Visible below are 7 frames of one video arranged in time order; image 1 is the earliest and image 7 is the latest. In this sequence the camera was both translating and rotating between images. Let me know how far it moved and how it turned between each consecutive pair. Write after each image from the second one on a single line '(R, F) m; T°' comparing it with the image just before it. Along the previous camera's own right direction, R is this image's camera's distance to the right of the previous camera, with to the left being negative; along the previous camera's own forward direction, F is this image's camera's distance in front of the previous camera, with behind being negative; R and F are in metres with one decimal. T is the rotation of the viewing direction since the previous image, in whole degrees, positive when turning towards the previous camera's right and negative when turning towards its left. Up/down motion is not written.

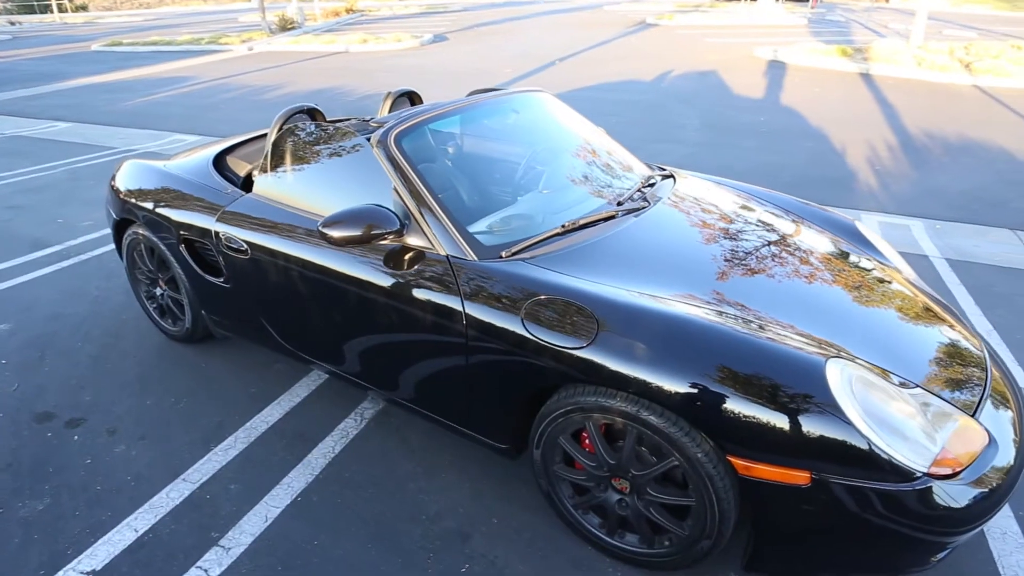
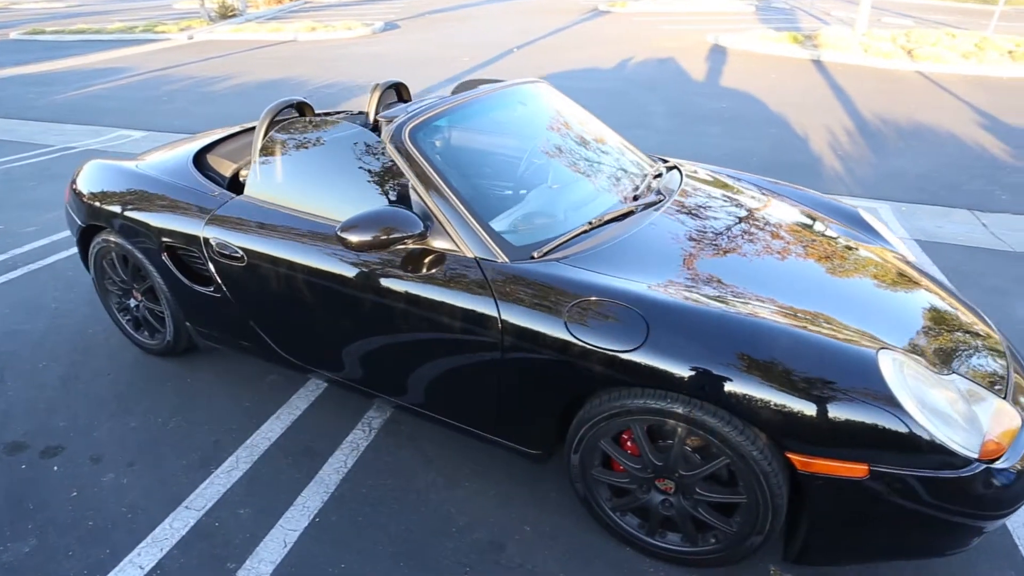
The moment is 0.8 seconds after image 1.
(-0.3, +0.1) m; +5°
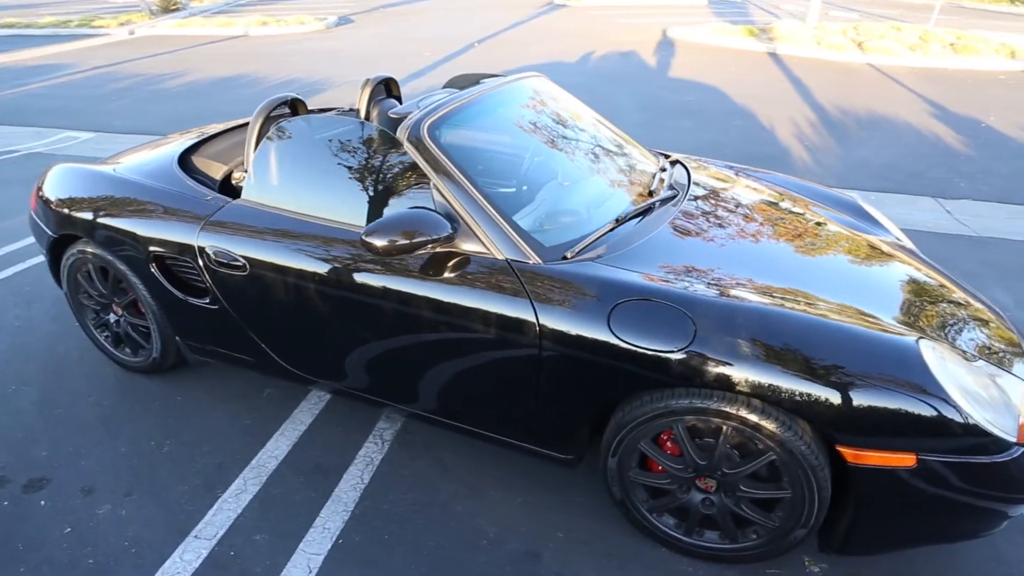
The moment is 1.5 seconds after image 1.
(-0.3, +0.1) m; +5°
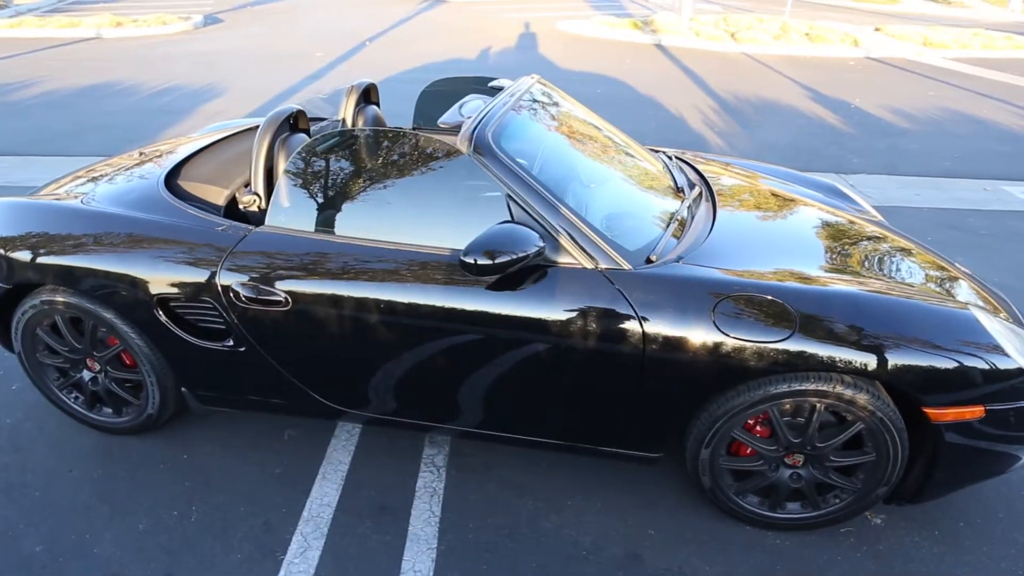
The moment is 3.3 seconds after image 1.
(-0.8, +0.1) m; +12°
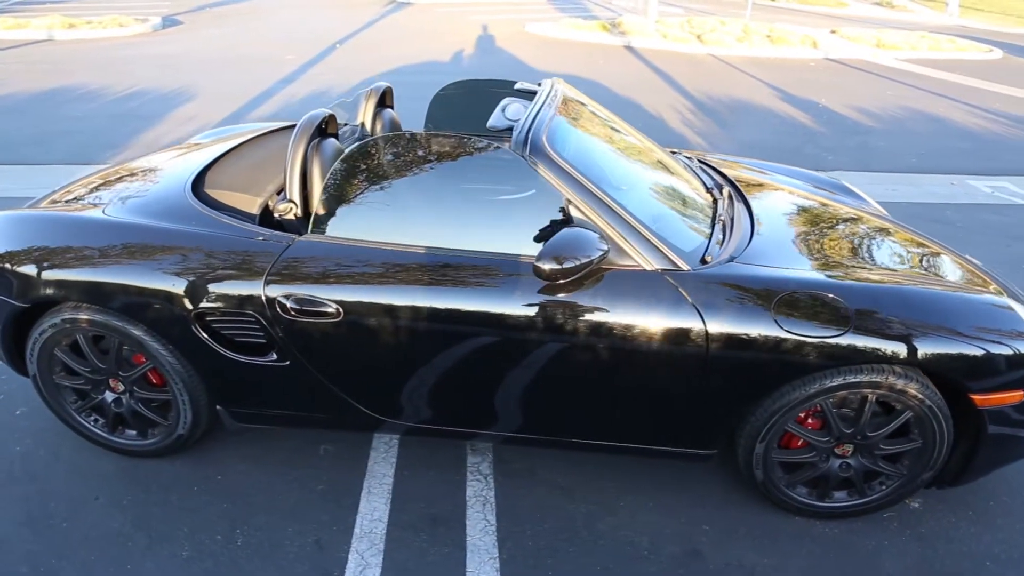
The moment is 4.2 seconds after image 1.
(-0.4, 0.0) m; +4°
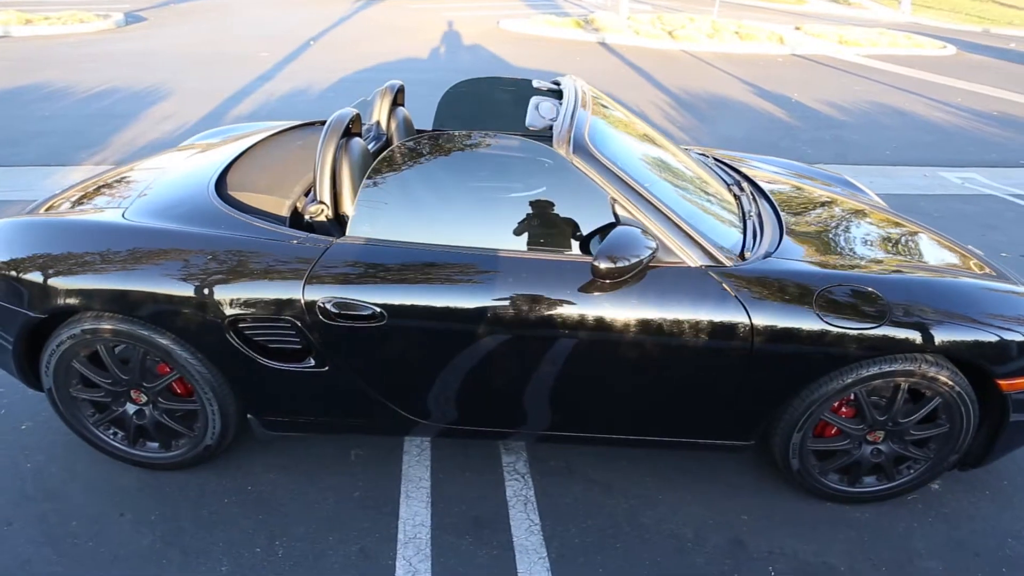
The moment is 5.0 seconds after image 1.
(-0.3, 0.0) m; +4°
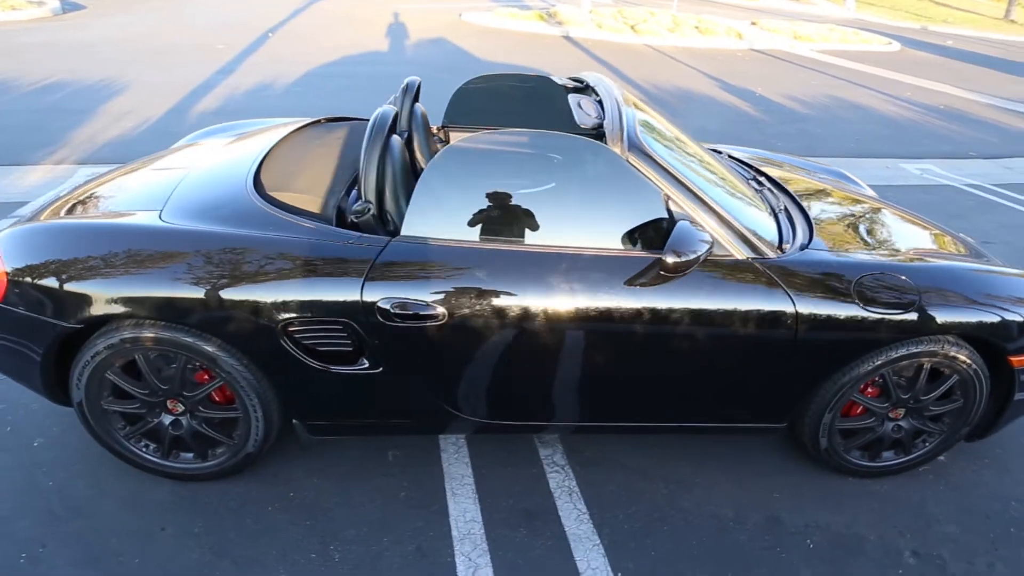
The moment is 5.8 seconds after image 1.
(-0.4, 0.0) m; +5°
